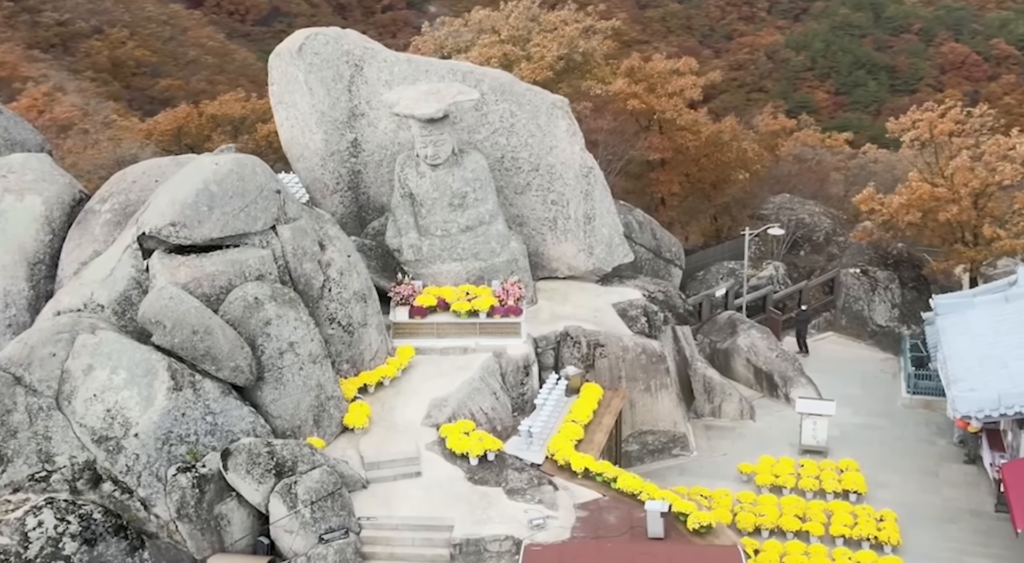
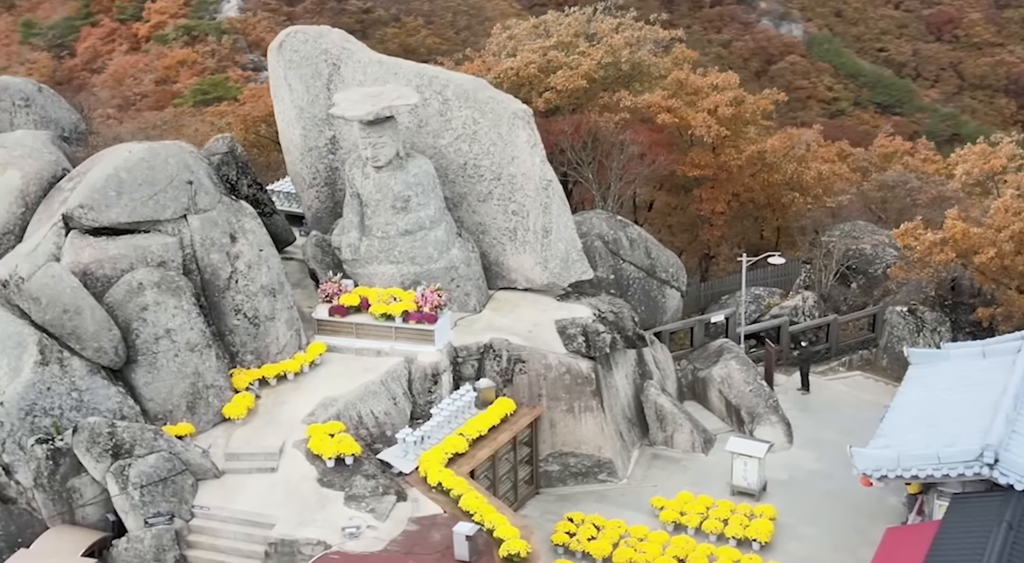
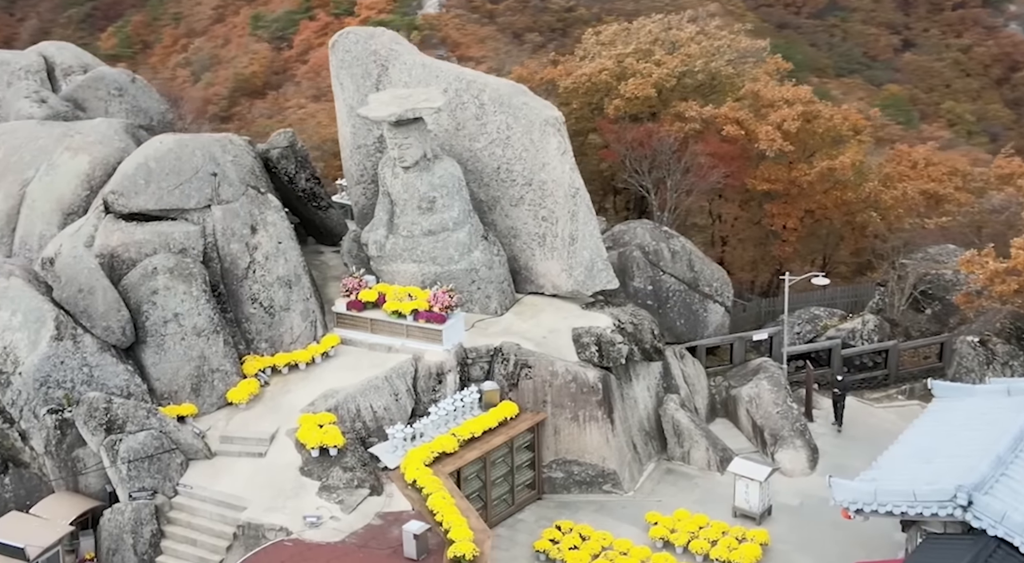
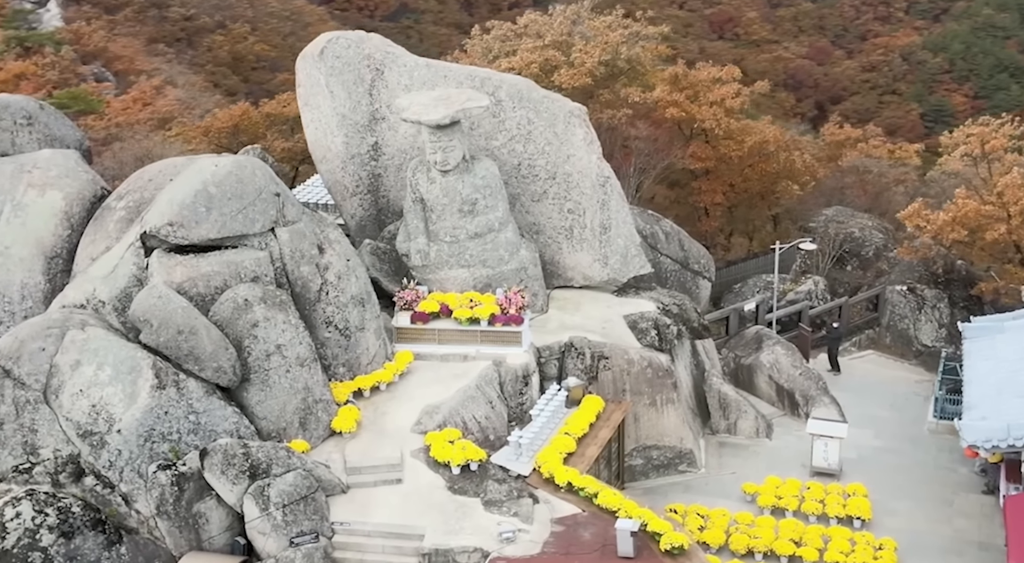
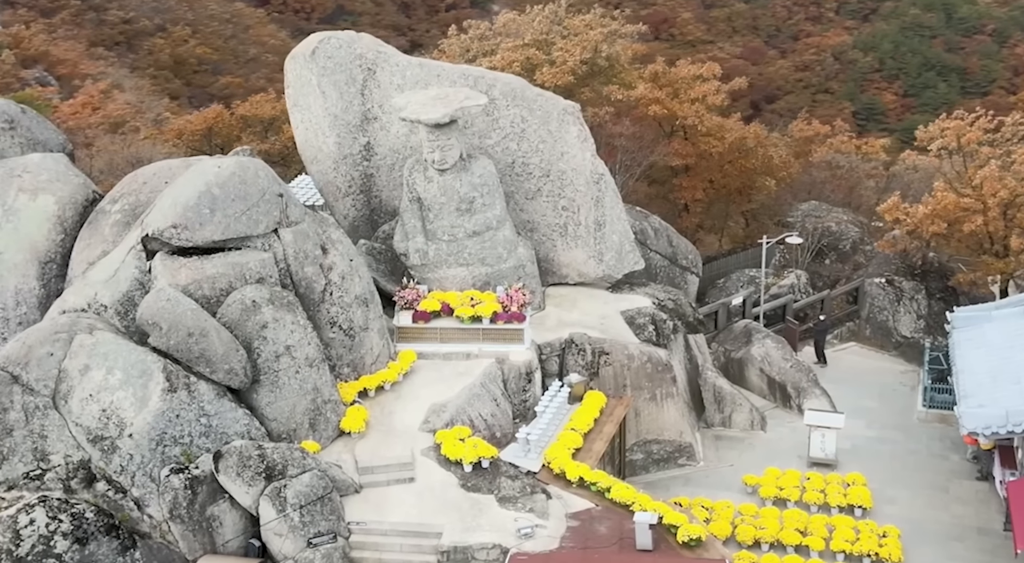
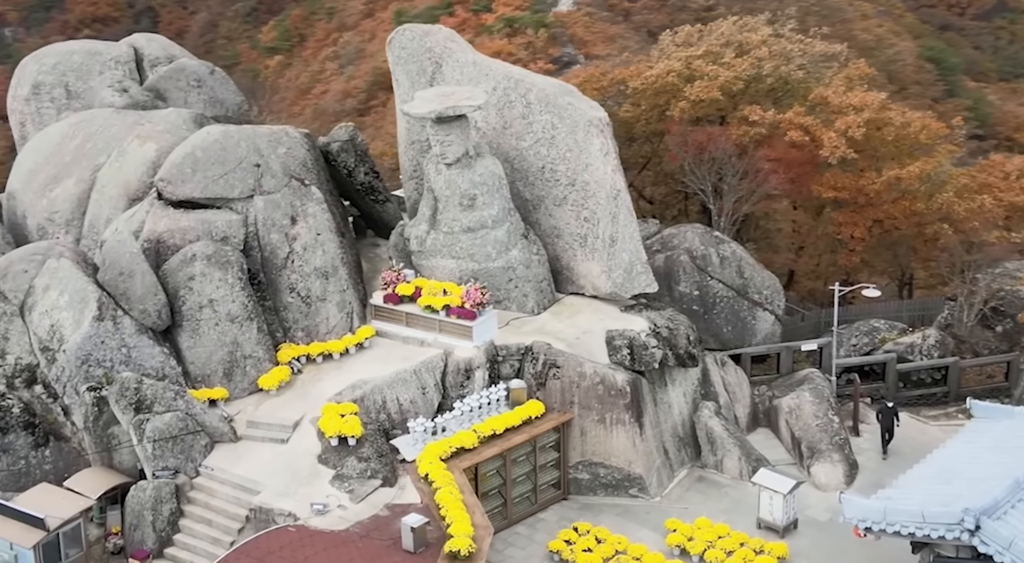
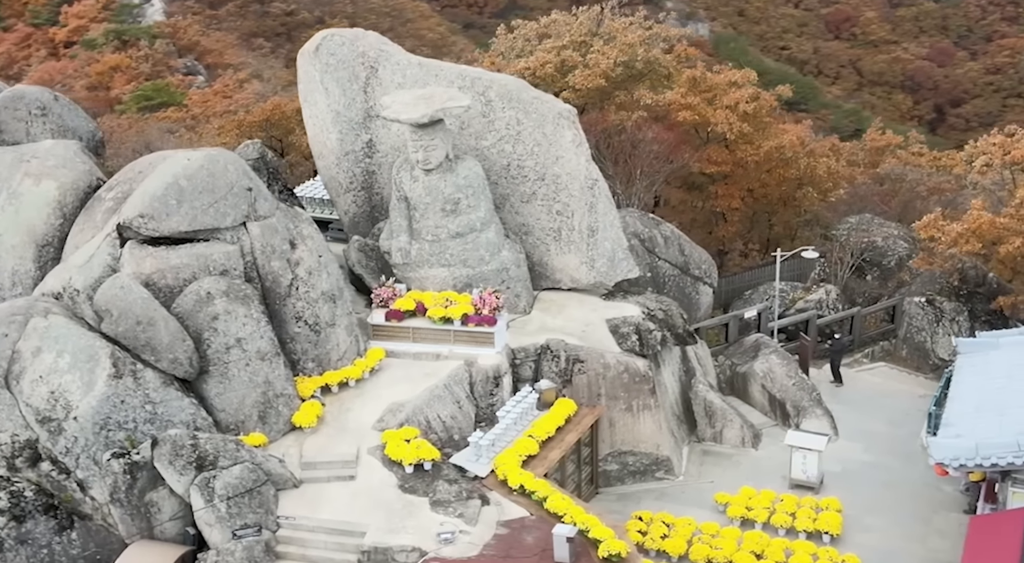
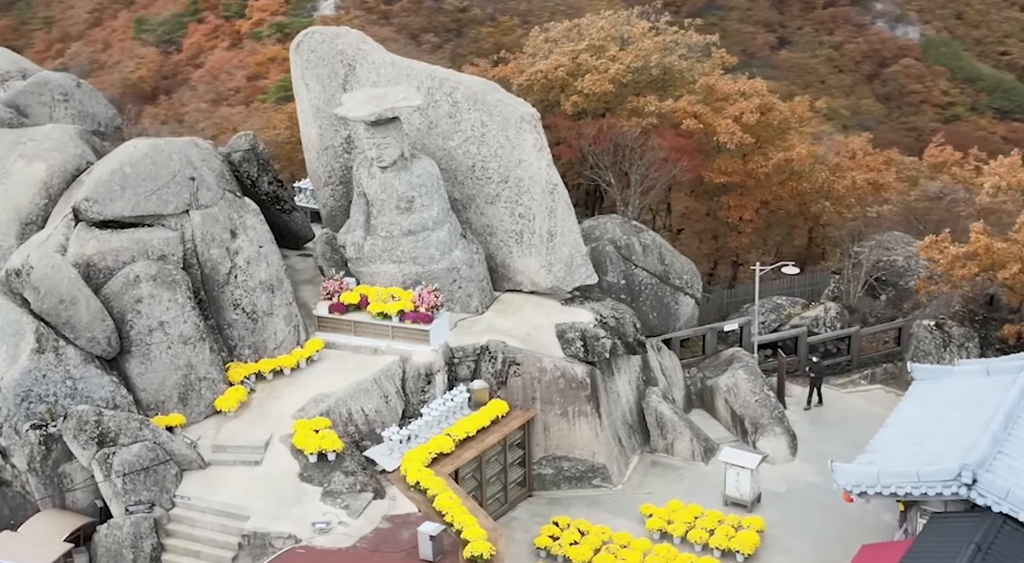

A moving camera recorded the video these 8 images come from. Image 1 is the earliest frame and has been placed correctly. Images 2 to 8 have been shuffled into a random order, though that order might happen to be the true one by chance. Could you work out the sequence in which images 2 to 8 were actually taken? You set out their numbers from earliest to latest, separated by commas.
5, 4, 7, 2, 8, 3, 6
